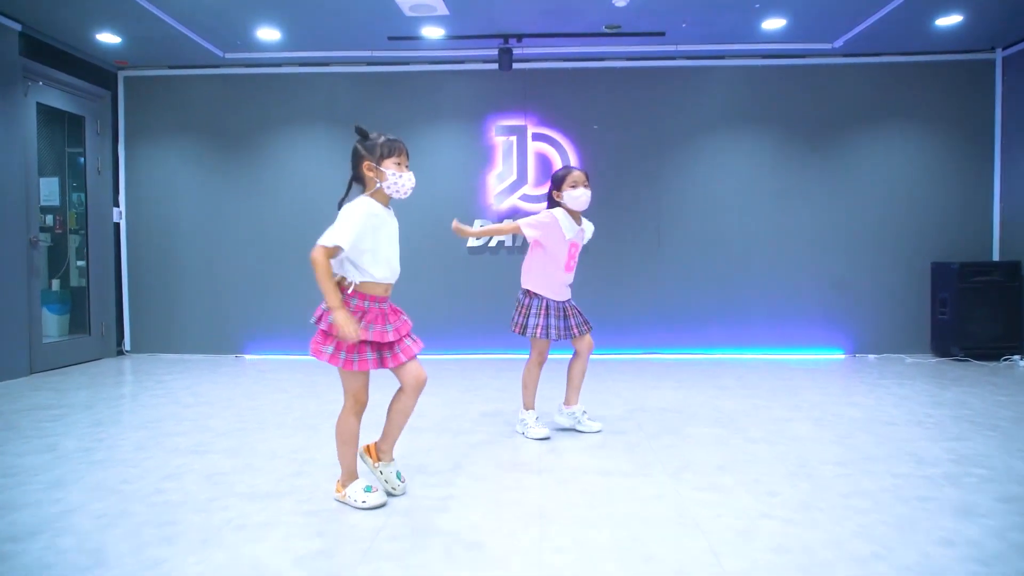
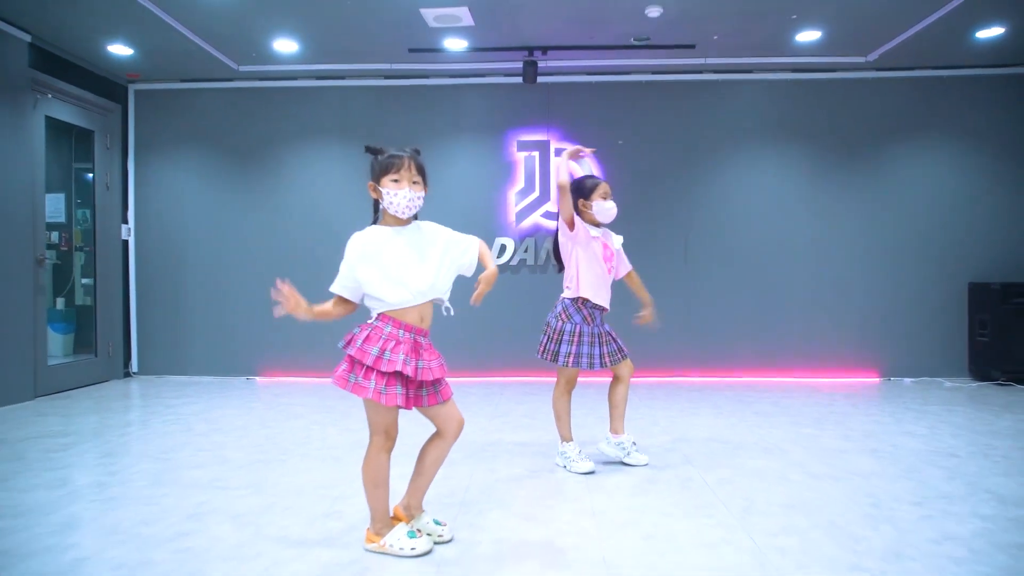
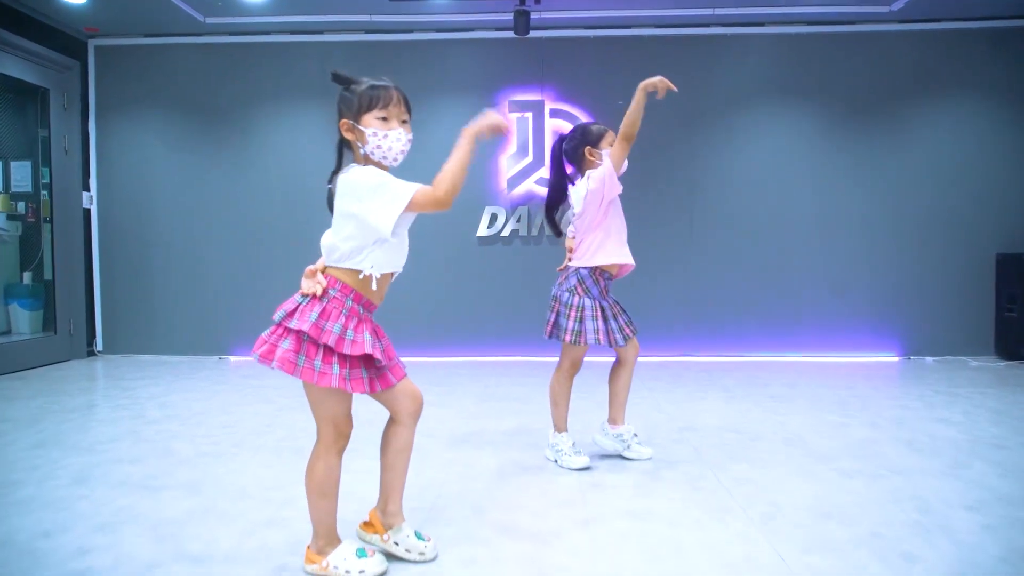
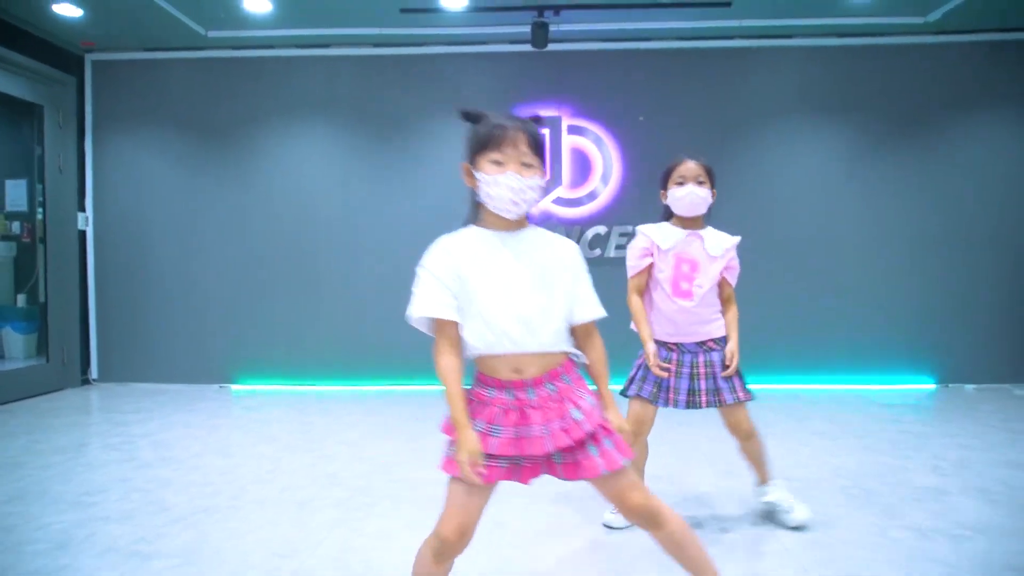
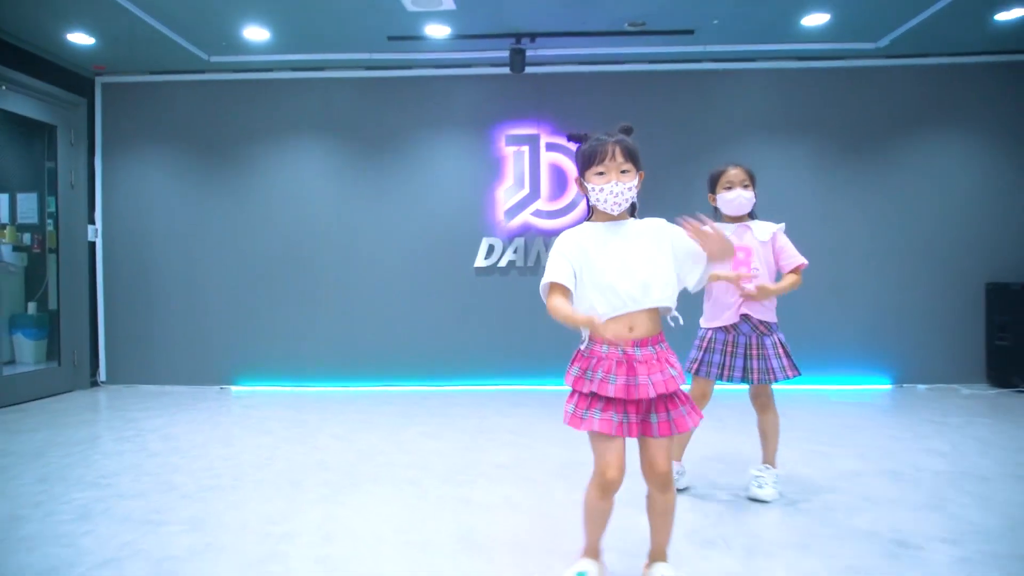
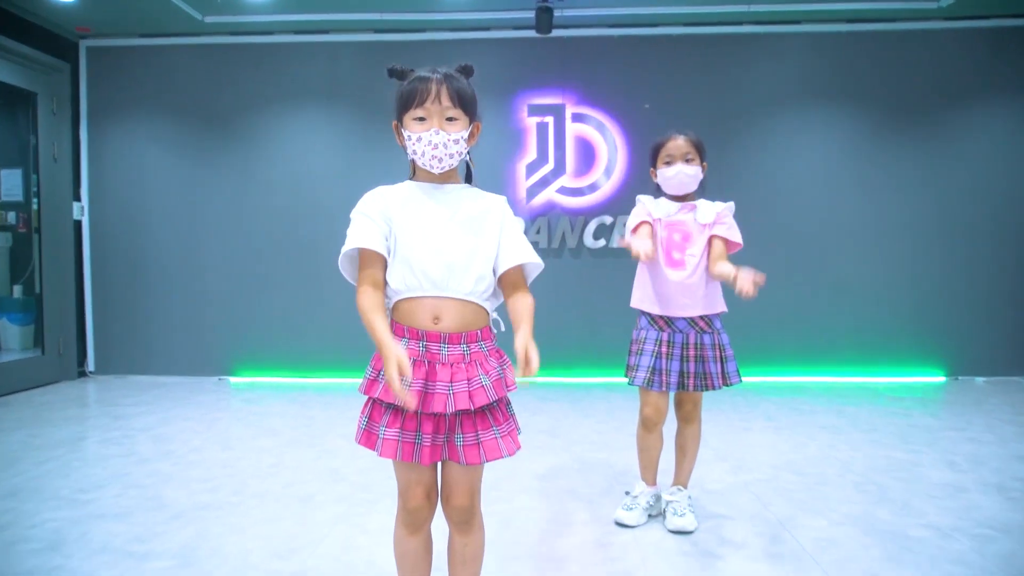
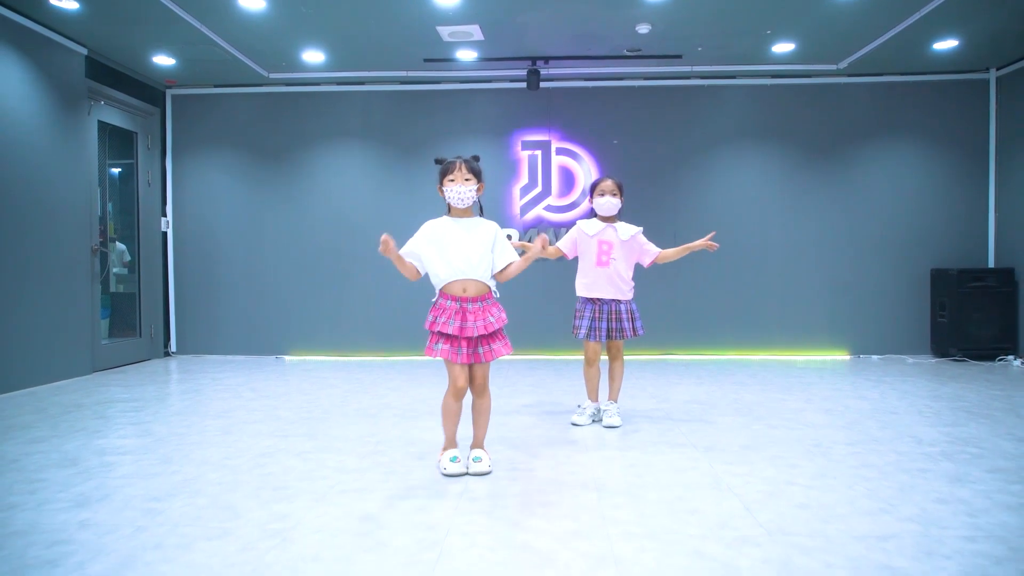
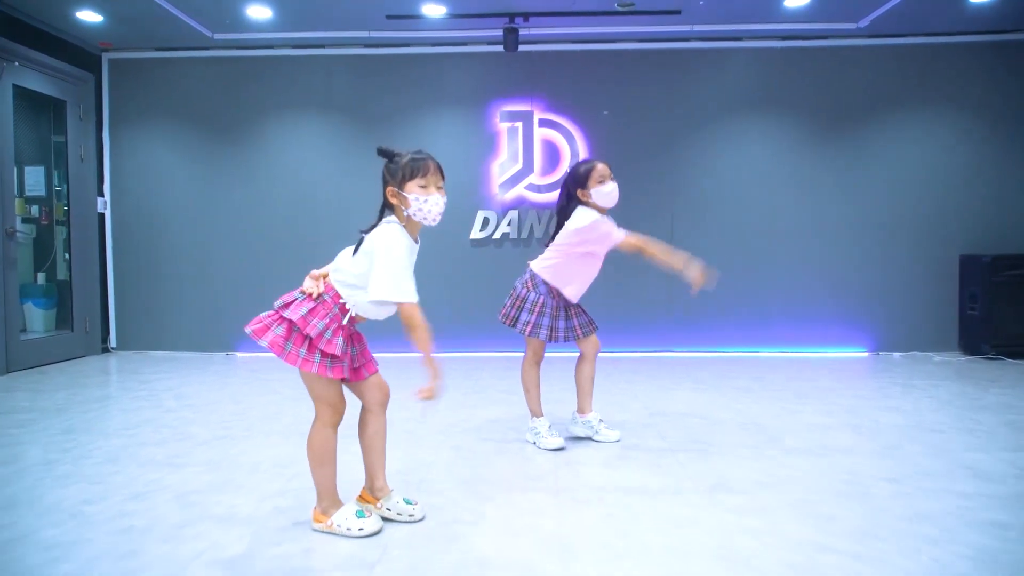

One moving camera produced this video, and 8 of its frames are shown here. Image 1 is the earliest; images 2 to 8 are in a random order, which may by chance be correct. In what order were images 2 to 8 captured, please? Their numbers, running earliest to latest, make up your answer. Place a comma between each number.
8, 3, 2, 7, 6, 4, 5
